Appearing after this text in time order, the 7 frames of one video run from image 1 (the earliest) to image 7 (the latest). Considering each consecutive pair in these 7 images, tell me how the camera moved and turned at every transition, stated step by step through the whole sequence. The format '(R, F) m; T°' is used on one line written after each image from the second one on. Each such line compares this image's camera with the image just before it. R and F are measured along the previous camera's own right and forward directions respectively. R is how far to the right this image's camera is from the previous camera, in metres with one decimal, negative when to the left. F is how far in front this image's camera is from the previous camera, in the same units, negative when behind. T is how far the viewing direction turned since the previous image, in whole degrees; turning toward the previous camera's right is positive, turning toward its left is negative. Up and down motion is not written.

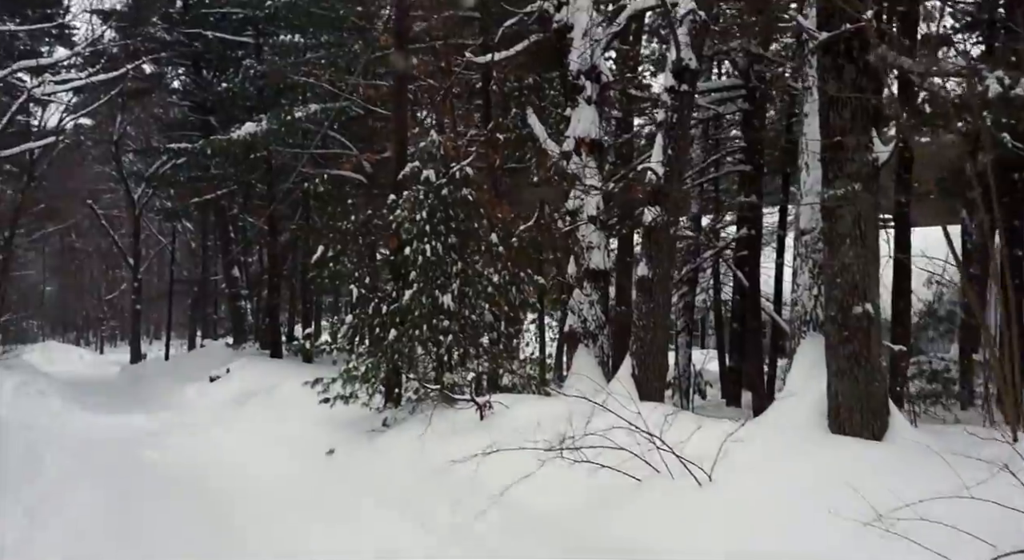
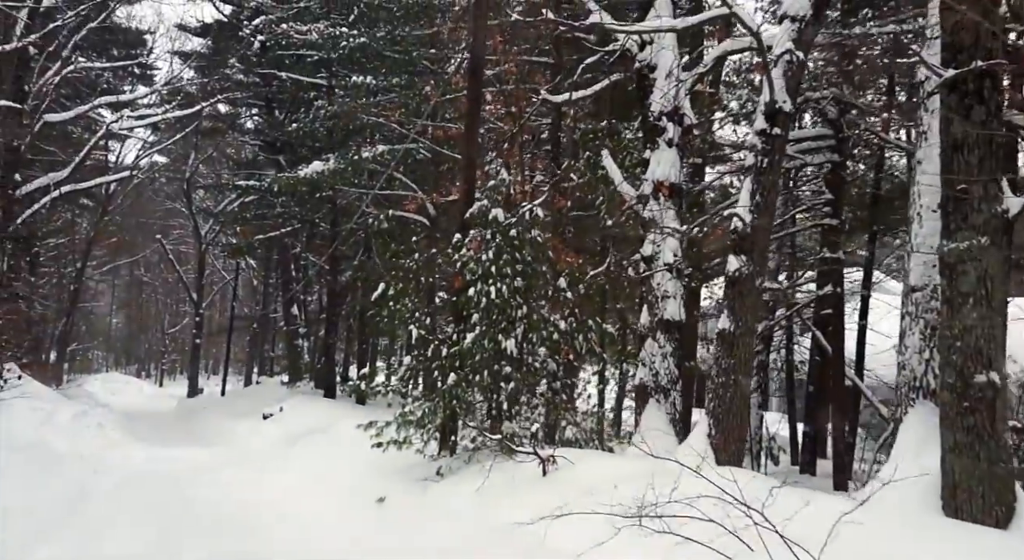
(-0.1, +0.5) m; -4°
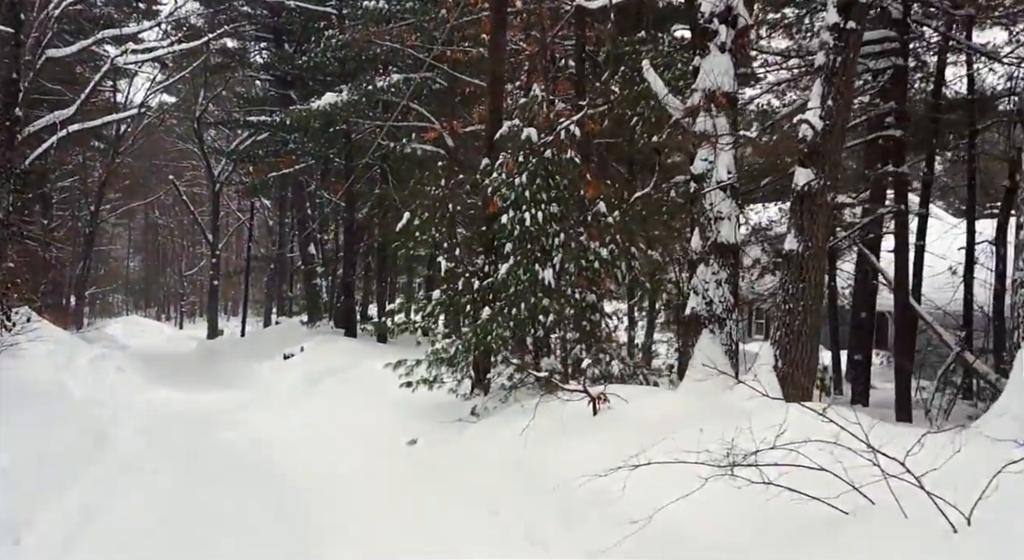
(-0.2, +0.8) m; -1°
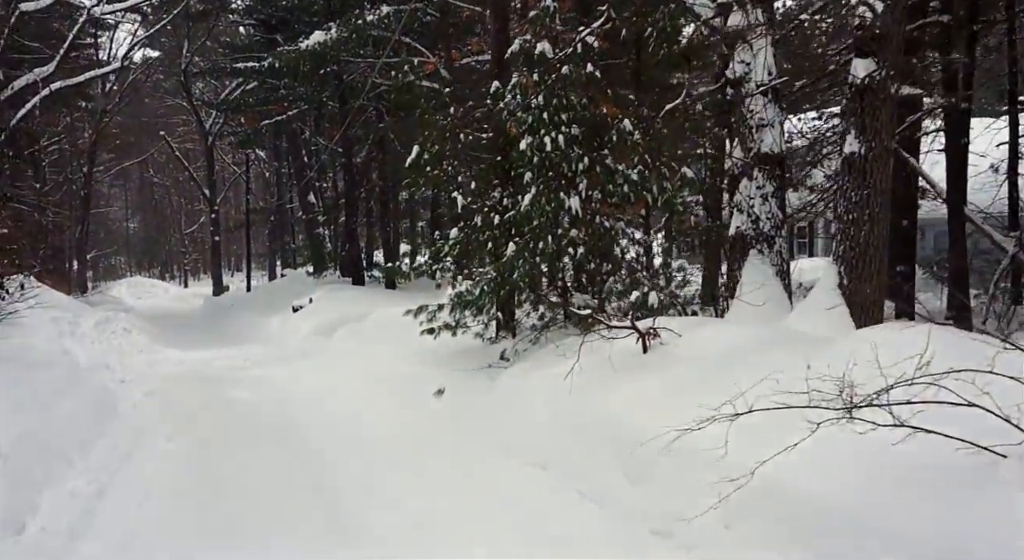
(-0.2, +0.7) m; 0°
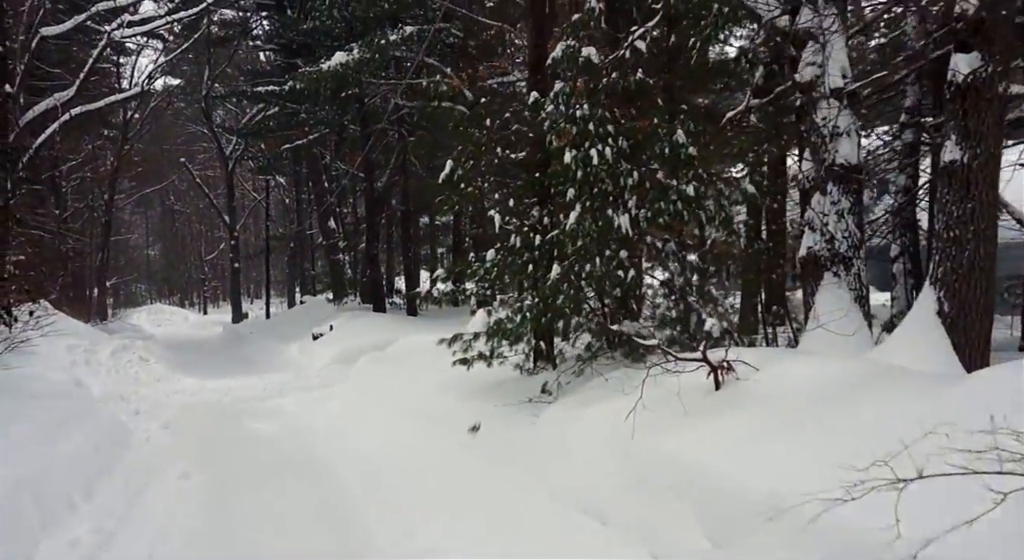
(-0.2, +0.8) m; -1°
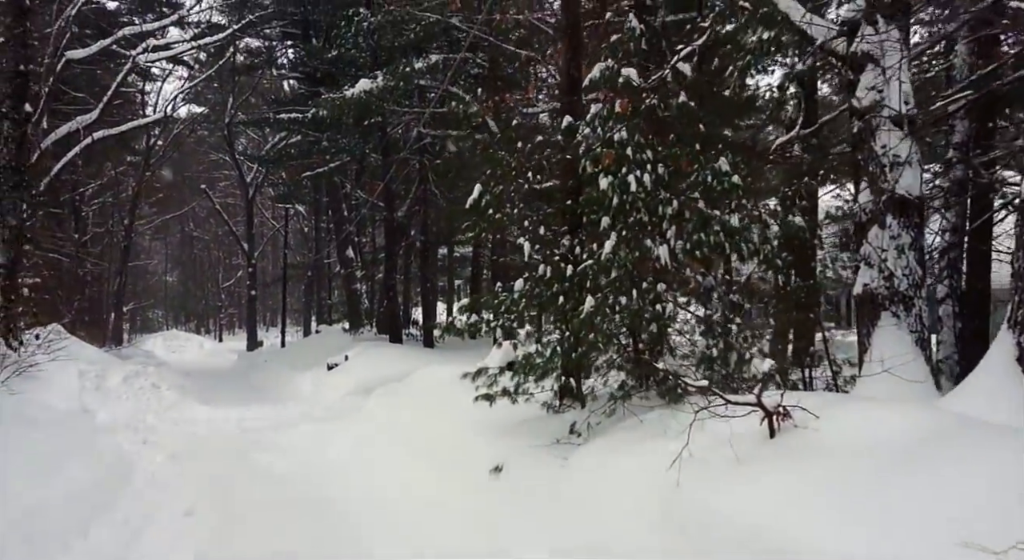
(-0.1, +0.5) m; -1°
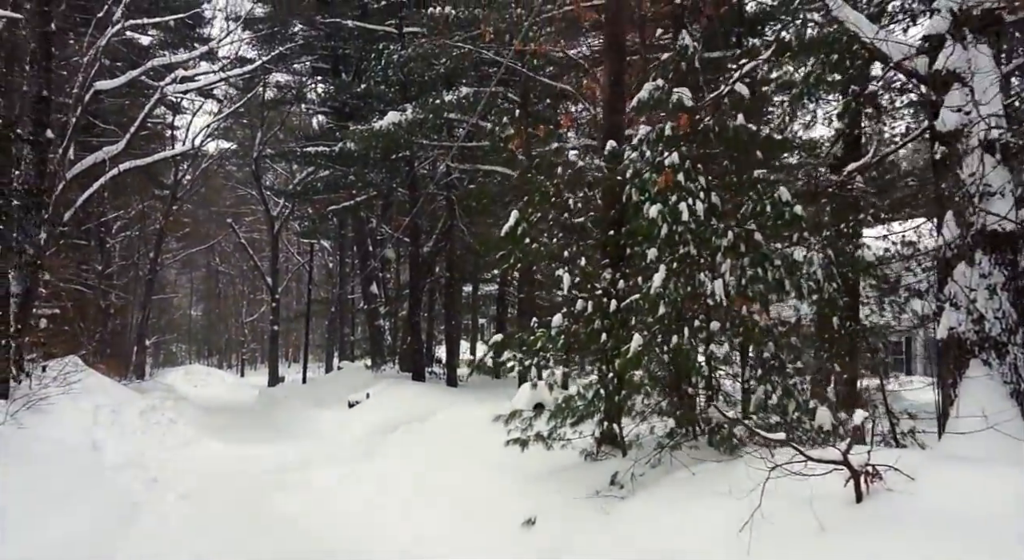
(-0.1, +0.6) m; -2°
